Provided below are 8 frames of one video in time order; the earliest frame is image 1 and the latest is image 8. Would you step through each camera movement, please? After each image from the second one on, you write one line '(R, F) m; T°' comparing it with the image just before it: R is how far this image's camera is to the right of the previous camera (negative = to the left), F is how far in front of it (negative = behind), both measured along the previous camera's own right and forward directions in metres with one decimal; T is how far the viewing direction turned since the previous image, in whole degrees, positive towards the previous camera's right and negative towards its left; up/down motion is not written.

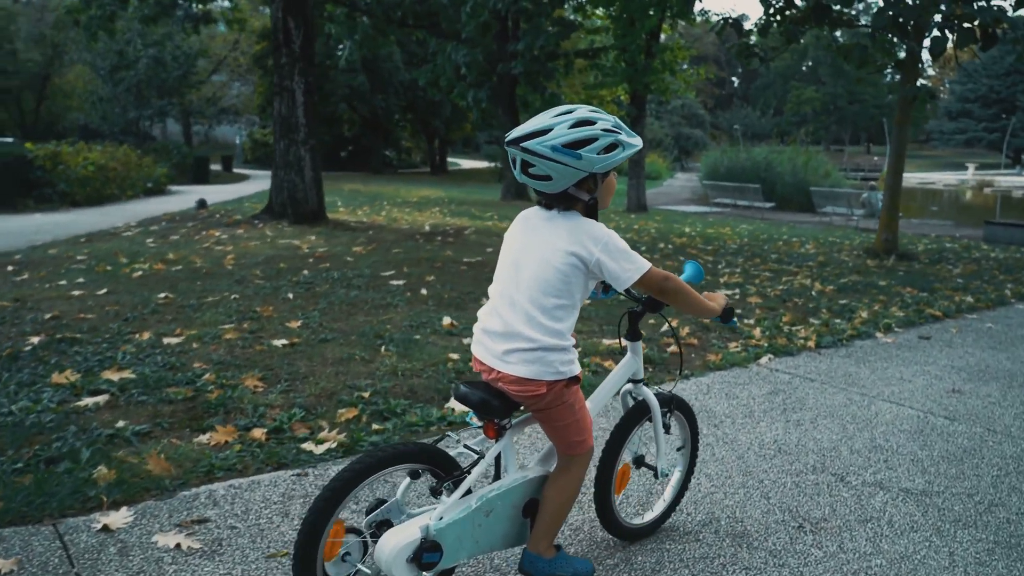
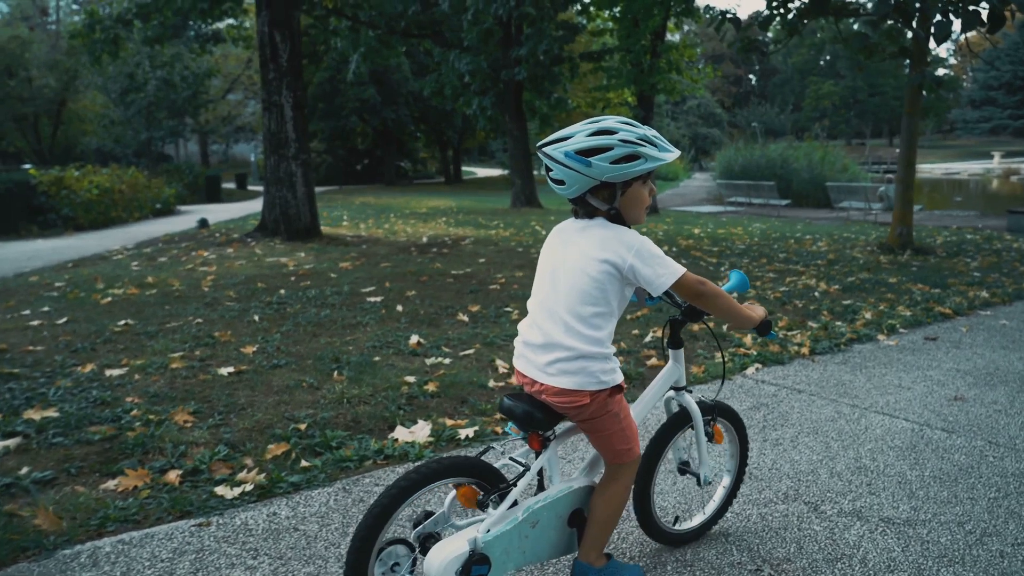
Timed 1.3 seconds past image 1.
(+0.5, +0.4) m; -2°
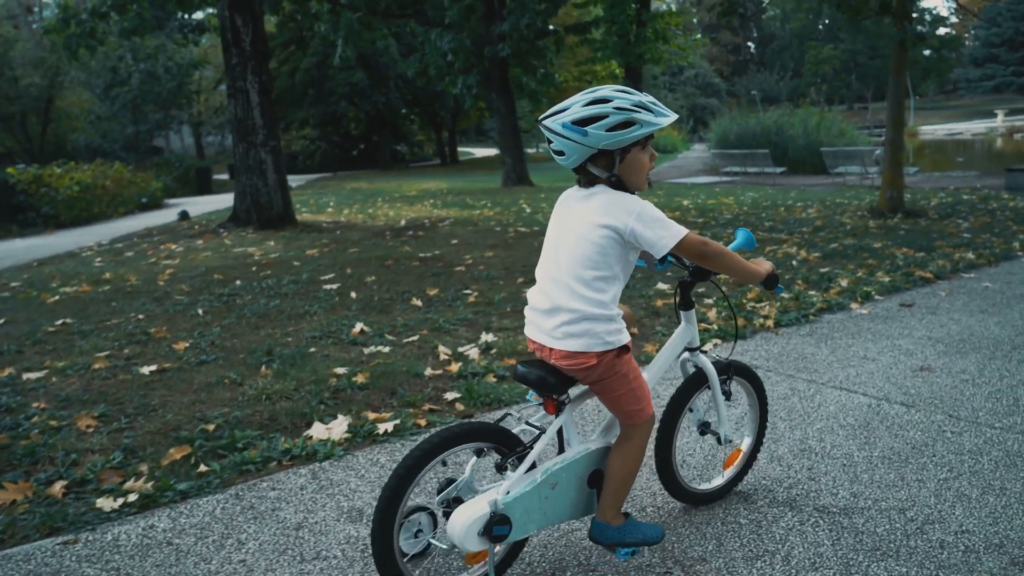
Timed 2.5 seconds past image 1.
(+0.5, +0.3) m; -1°
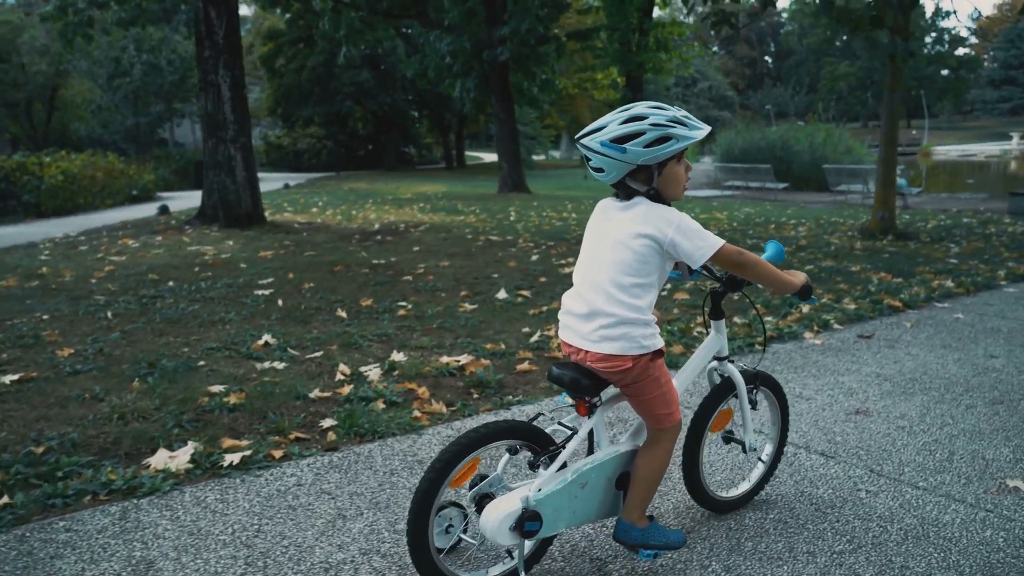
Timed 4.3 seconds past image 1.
(+0.7, +0.5) m; -1°
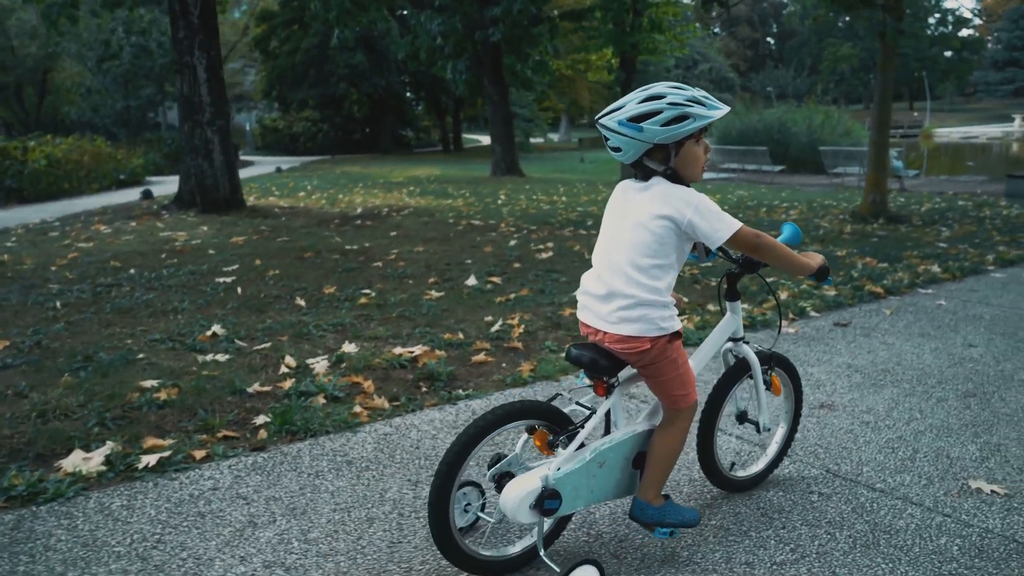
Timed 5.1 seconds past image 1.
(+0.3, +0.2) m; 0°
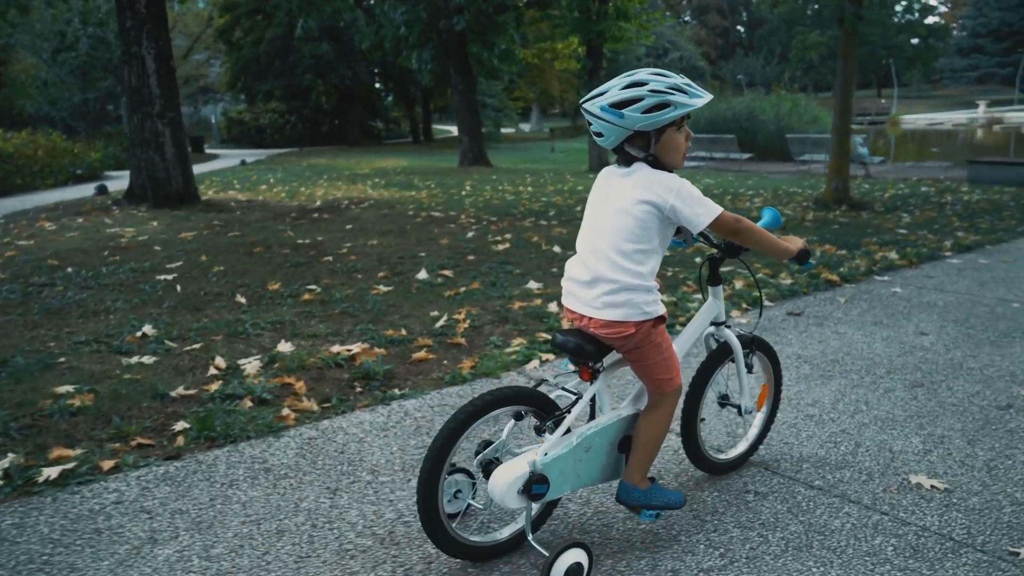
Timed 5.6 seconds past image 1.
(+0.2, +0.2) m; +2°
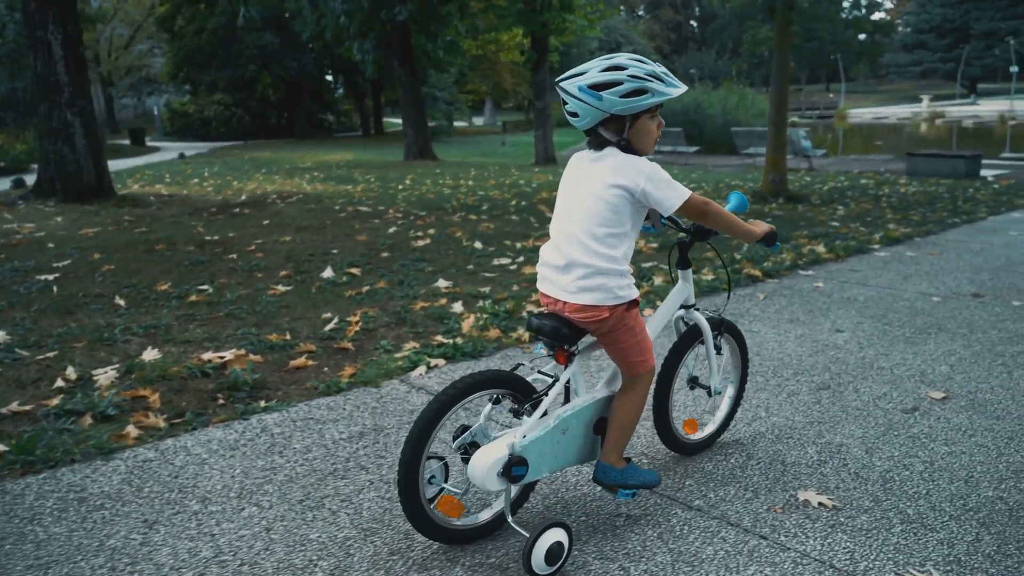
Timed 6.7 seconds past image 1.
(+0.4, +0.4) m; +3°
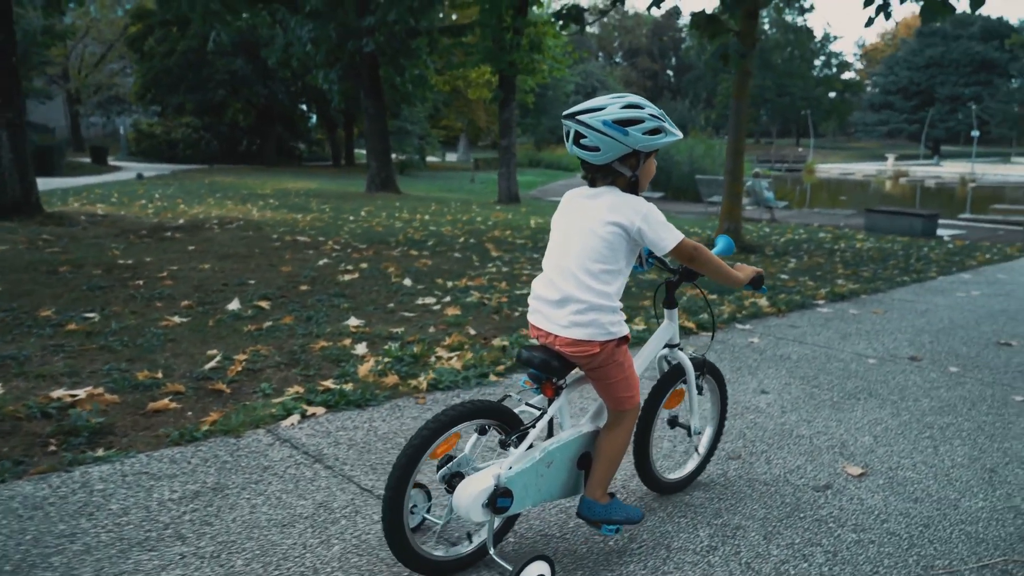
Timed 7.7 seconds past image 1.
(+0.4, +0.4) m; +2°
